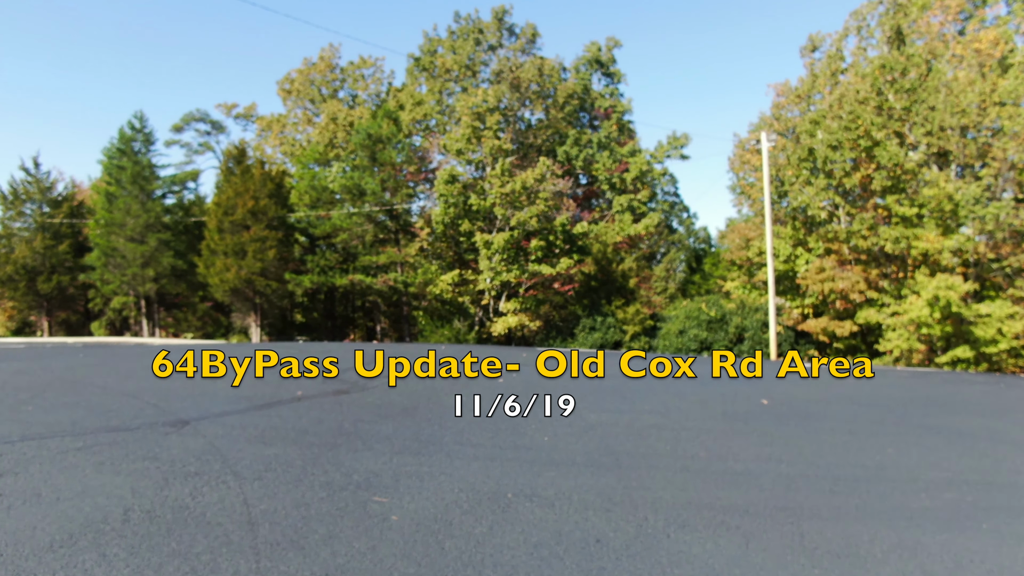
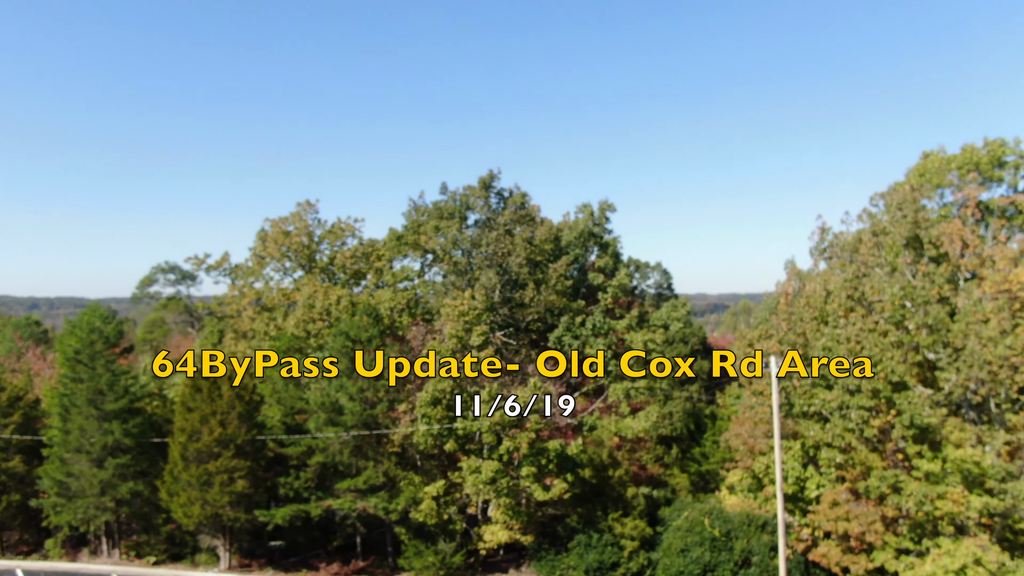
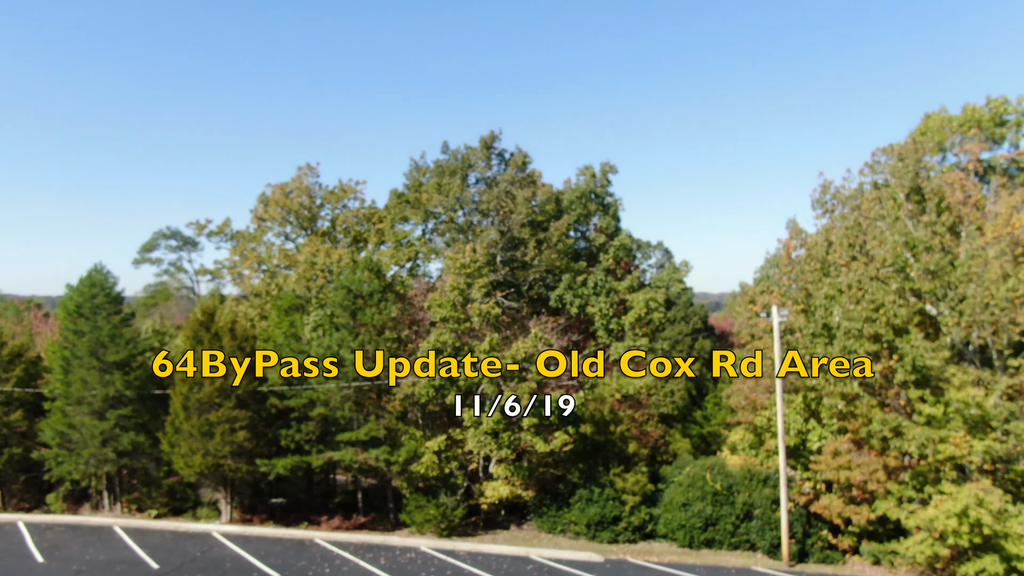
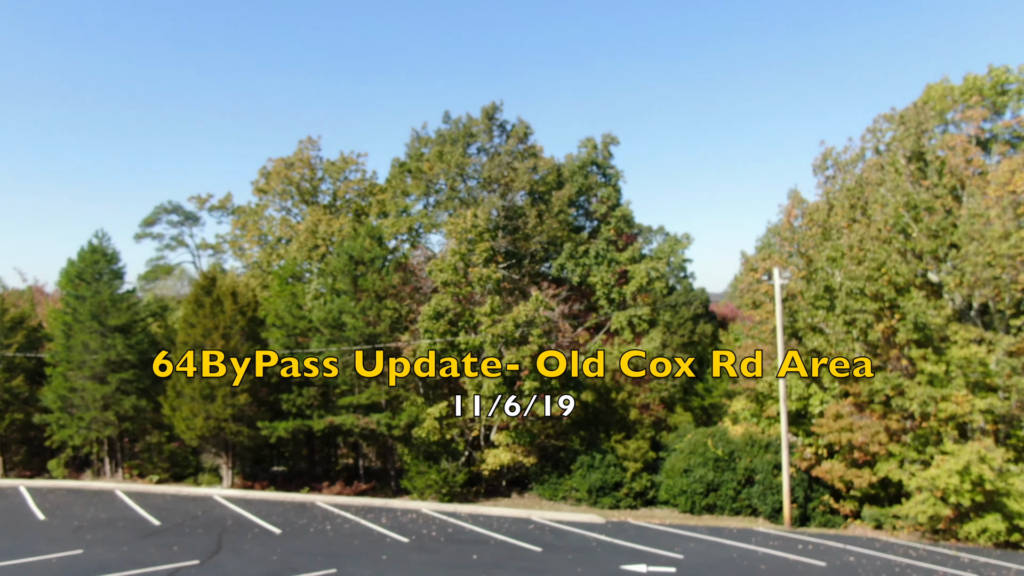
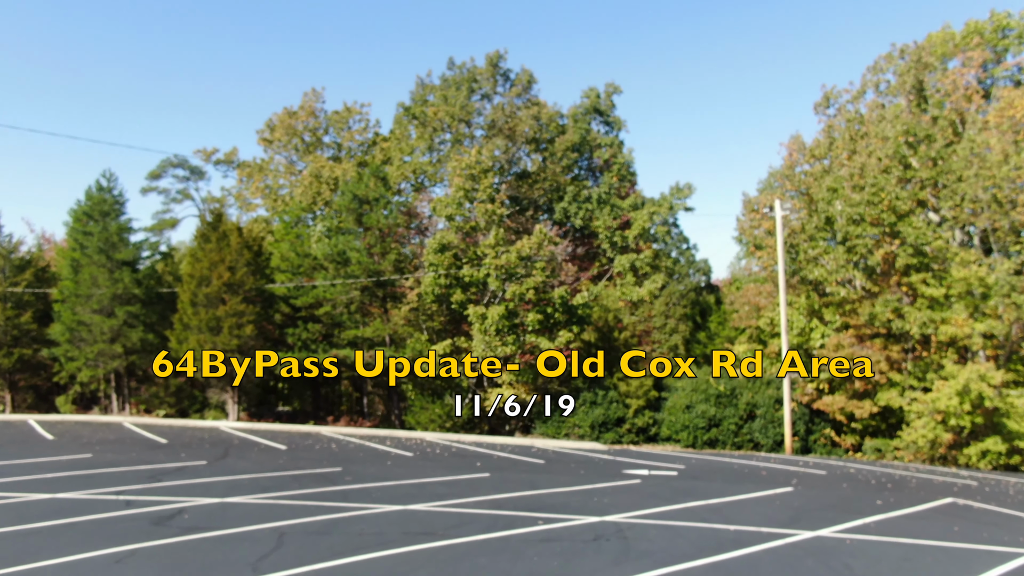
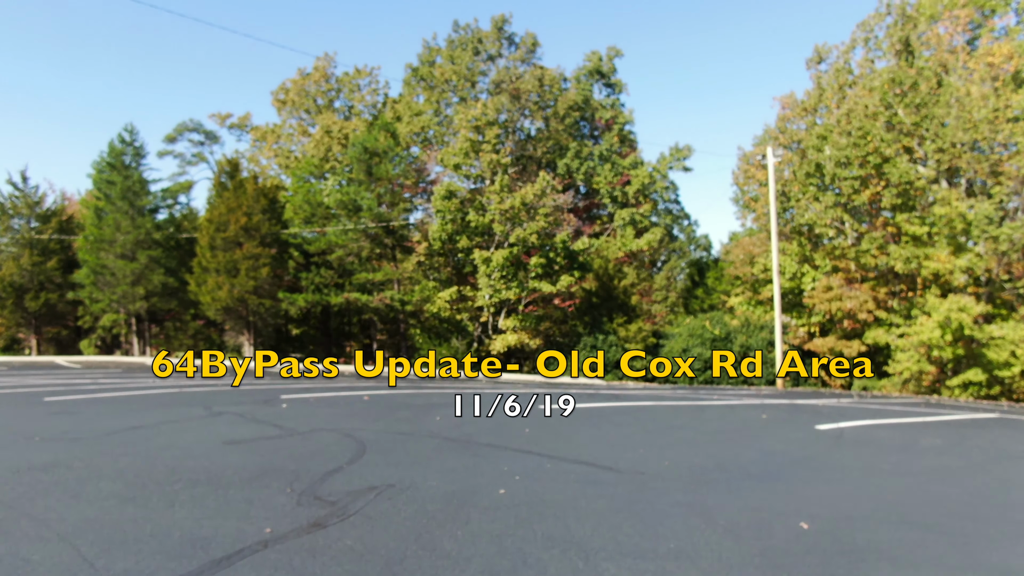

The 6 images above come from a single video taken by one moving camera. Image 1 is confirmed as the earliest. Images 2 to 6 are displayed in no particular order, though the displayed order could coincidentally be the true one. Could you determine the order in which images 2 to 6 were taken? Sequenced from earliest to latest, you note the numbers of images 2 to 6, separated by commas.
6, 5, 4, 3, 2
